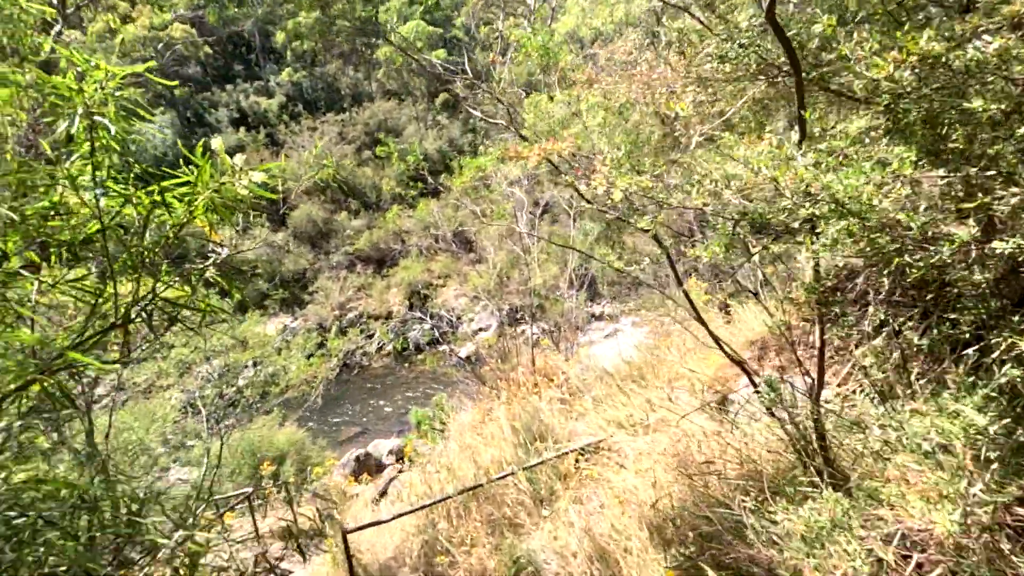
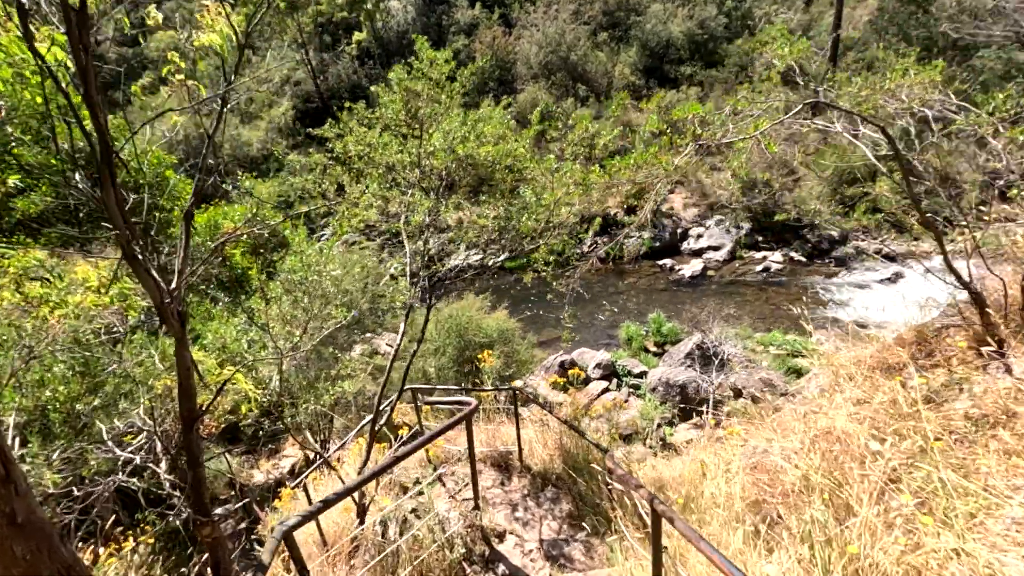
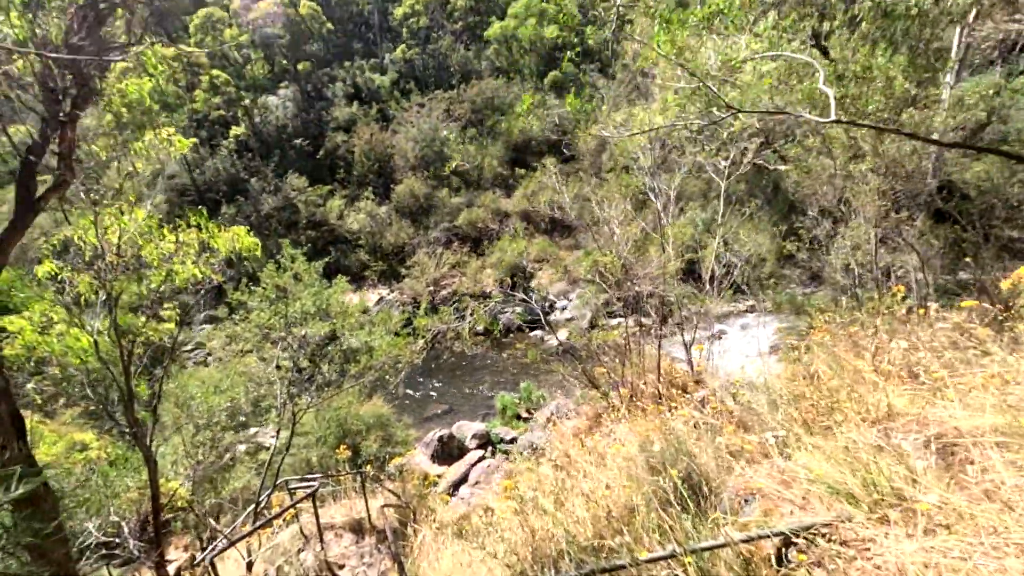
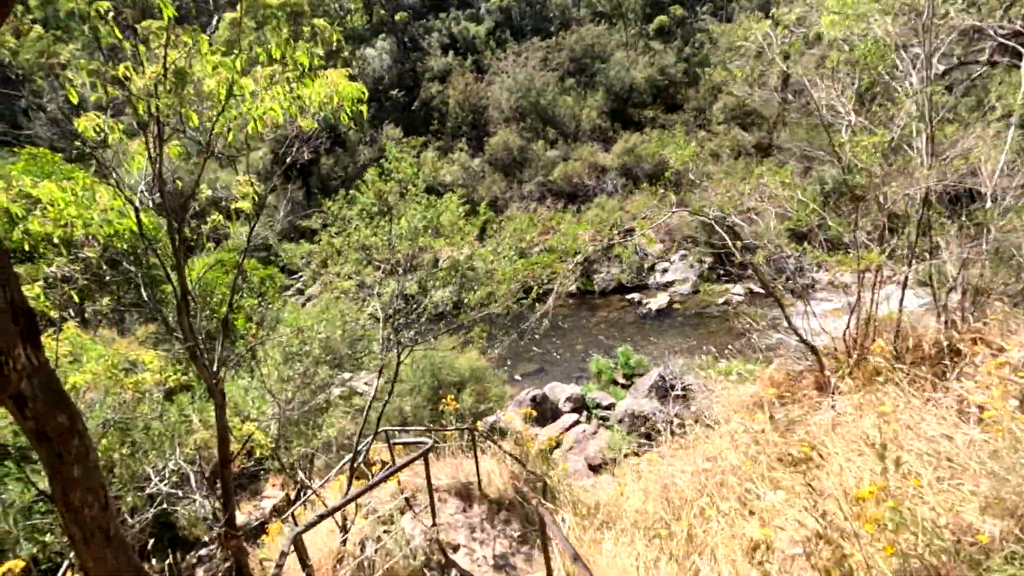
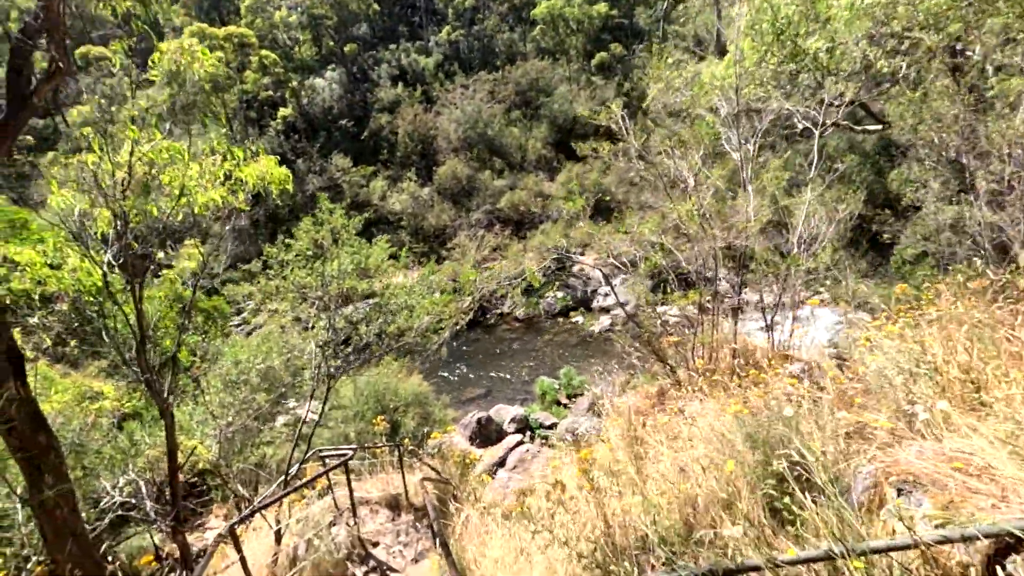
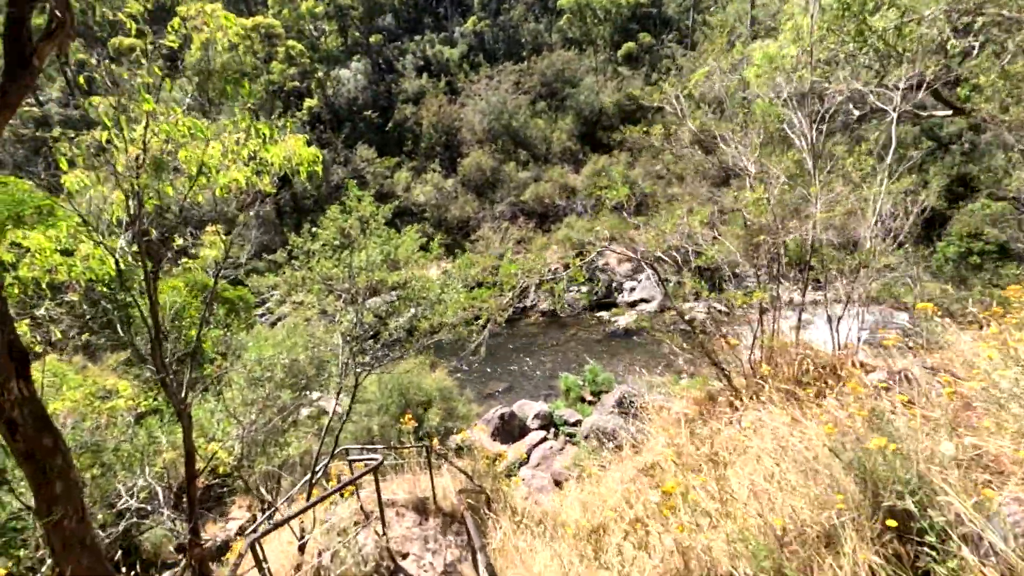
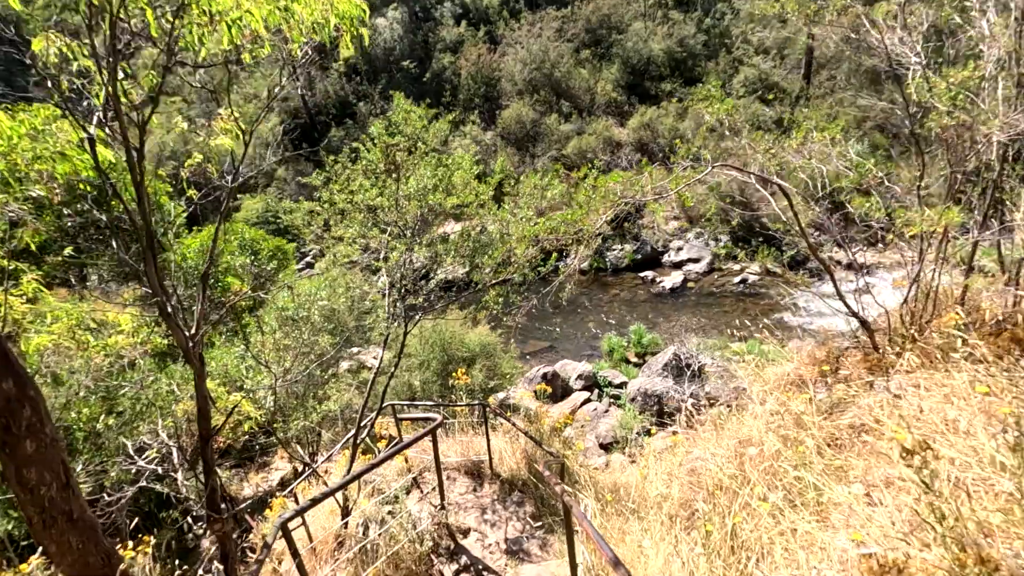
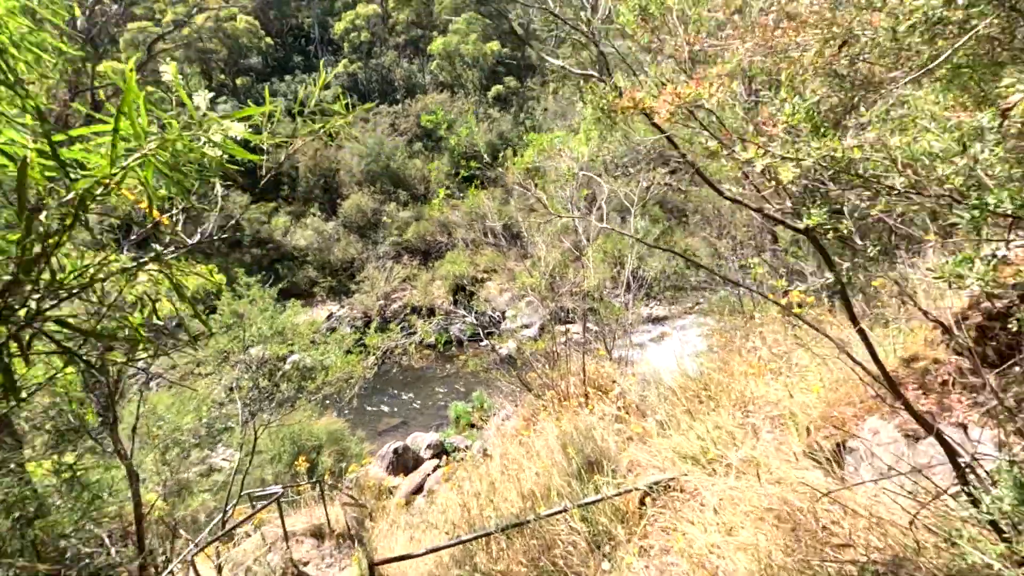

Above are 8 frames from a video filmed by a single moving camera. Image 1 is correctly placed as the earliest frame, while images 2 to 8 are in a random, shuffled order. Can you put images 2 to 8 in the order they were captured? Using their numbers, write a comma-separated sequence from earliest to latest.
8, 3, 5, 6, 4, 7, 2
